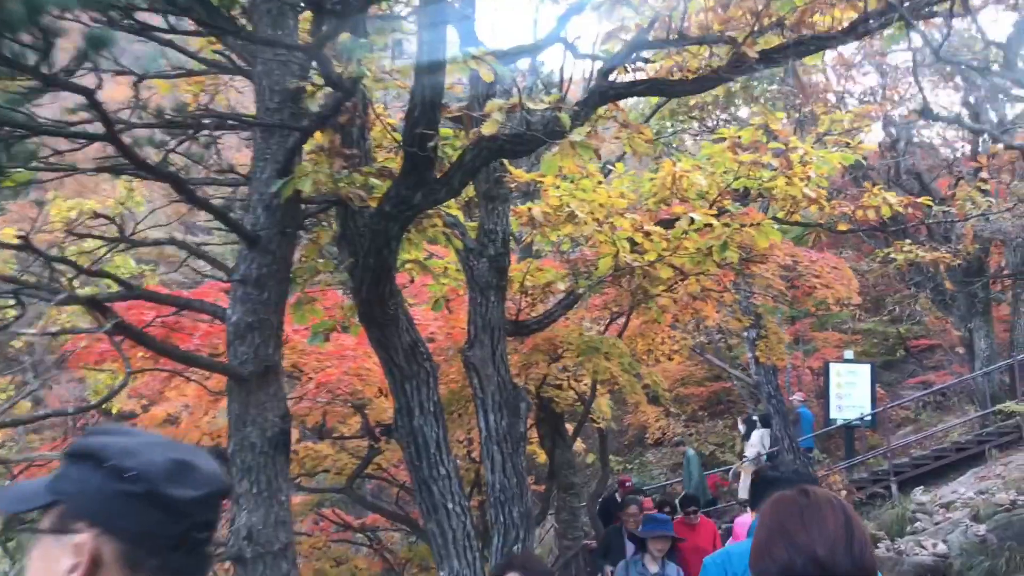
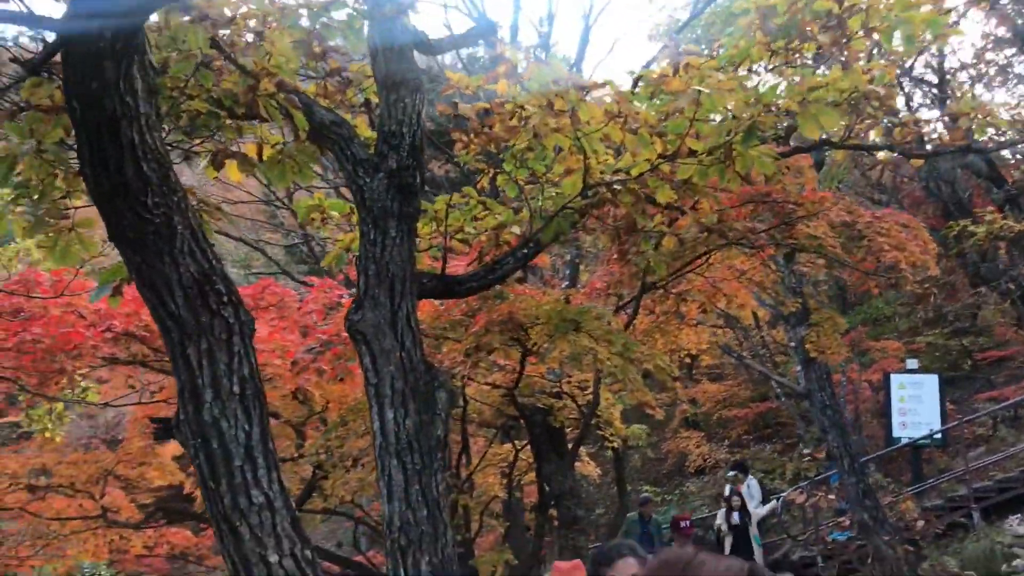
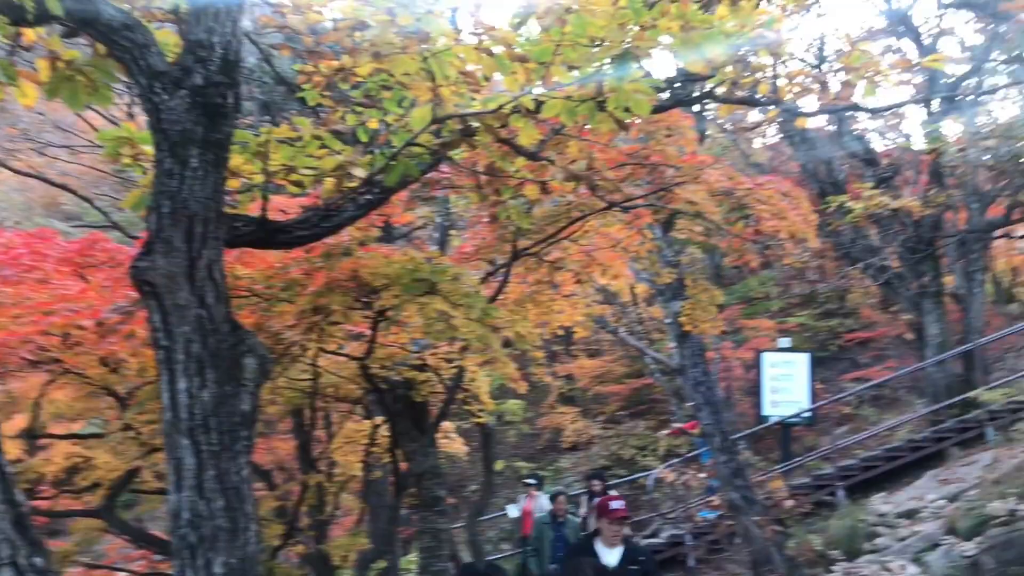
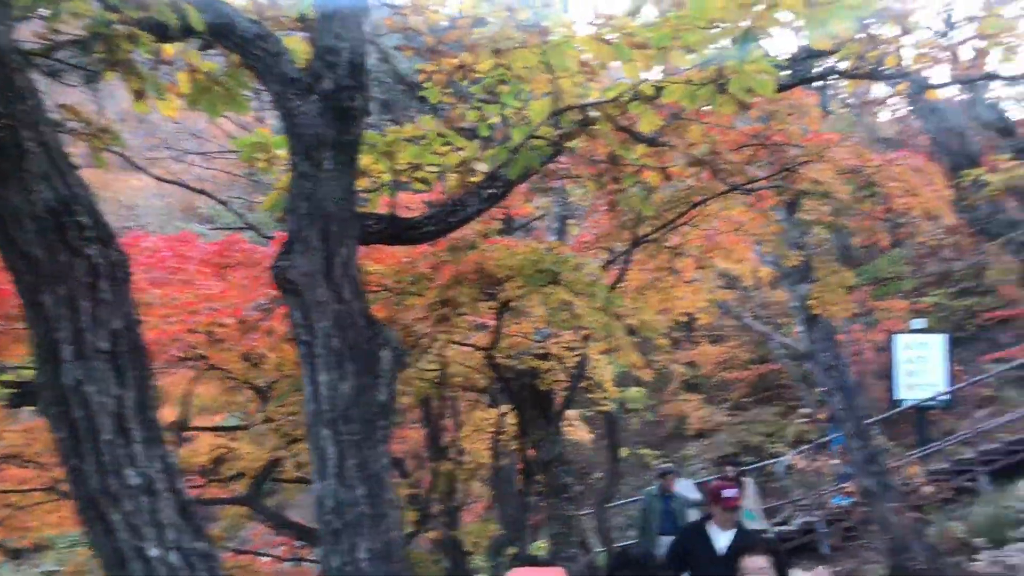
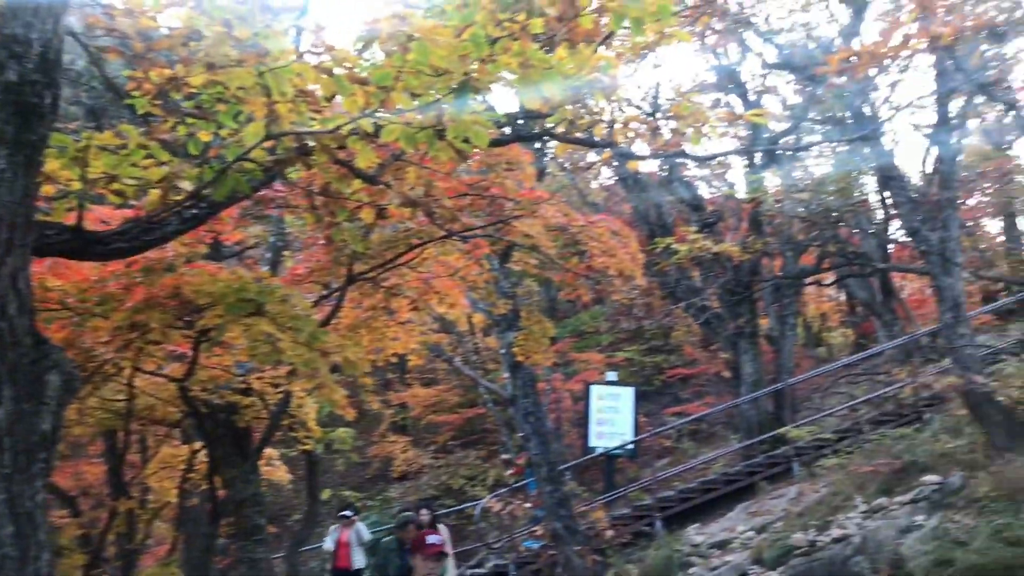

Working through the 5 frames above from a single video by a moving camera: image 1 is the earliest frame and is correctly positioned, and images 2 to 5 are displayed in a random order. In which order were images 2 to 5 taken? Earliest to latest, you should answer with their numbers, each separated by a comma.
2, 4, 3, 5
